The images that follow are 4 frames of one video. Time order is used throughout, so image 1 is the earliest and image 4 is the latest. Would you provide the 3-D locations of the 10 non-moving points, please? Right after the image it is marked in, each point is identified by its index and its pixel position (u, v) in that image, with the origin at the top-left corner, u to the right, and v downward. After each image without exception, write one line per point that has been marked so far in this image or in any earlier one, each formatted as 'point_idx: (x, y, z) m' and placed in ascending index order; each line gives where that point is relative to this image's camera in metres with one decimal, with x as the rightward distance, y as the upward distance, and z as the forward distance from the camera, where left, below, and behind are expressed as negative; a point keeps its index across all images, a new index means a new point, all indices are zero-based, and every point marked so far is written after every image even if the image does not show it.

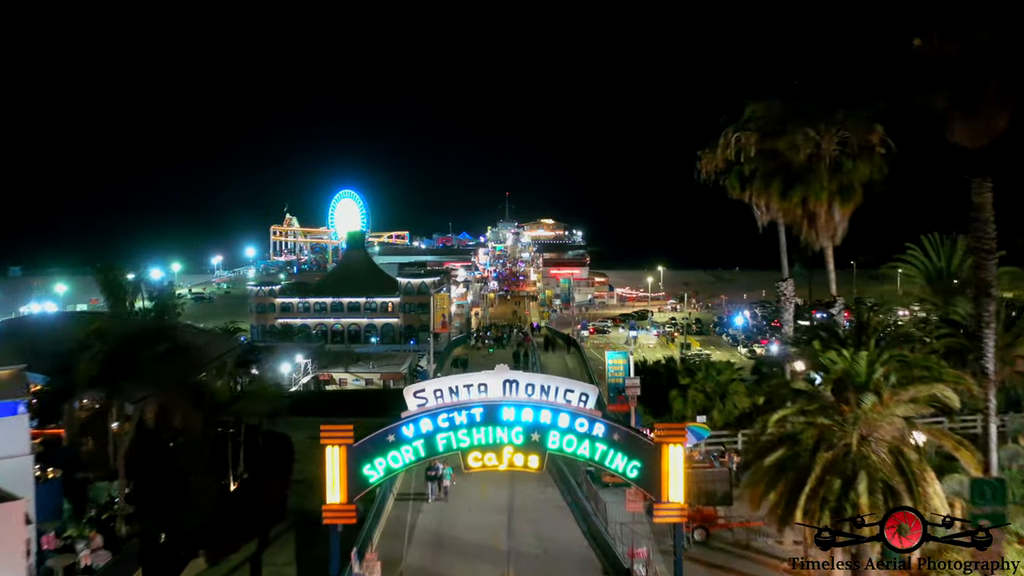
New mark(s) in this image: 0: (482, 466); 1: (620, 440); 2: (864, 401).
0: (-0.3, -1.8, +12.0) m
1: (+1.1, -1.5, +12.0) m
2: (+3.1, -1.0, +10.5) m
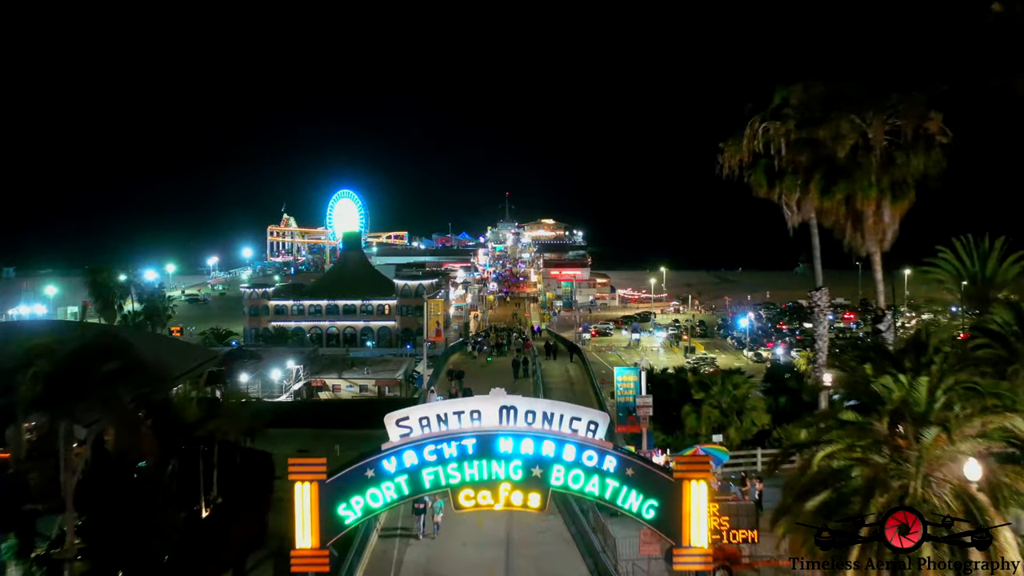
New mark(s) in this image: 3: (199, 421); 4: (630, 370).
0: (-0.3, -1.9, +10.4) m
1: (+1.1, -1.6, +10.4) m
2: (+3.1, -1.1, +8.9) m
3: (-4.3, -1.8, +16.6) m
4: (+1.9, -1.3, +19.0) m
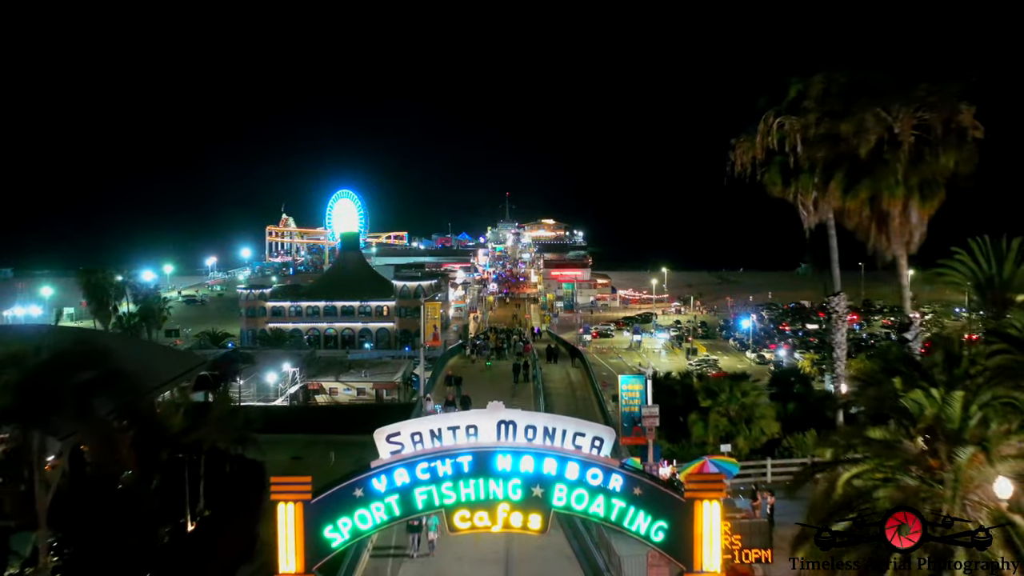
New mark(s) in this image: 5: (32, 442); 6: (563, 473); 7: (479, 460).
0: (-0.3, -1.9, +9.7) m
1: (+1.0, -1.7, +9.7) m
2: (+3.1, -1.1, +8.2) m
3: (-4.3, -1.9, +15.8) m
4: (+1.9, -1.4, +18.3) m
5: (-5.0, -1.6, +12.5) m
6: (+0.4, -1.5, +9.6) m
7: (-0.3, -1.4, +9.6) m
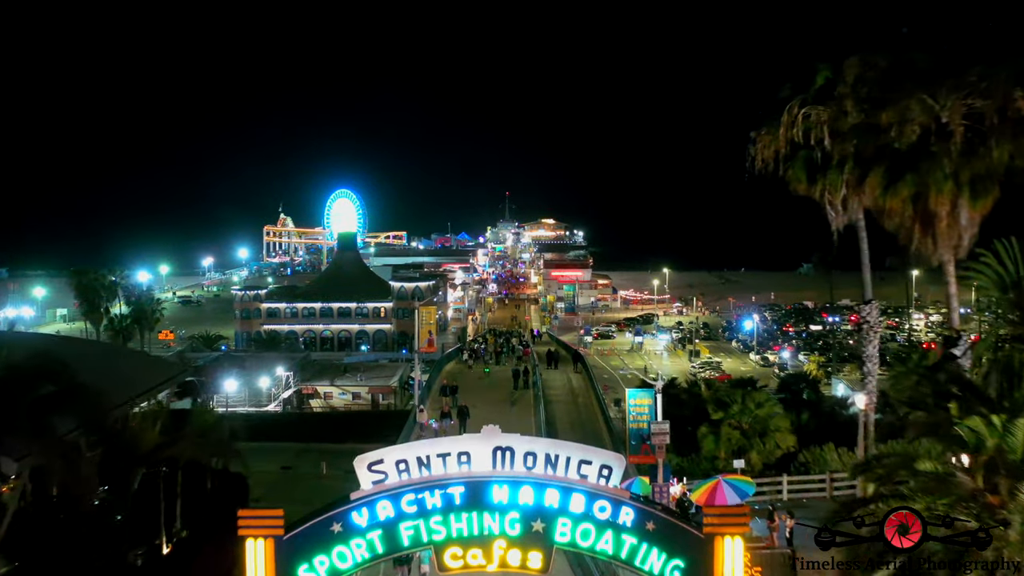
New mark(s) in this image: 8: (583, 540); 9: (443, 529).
0: (-0.4, -2.0, +8.6) m
1: (+1.0, -1.7, +8.6) m
2: (+3.0, -1.2, +7.1) m
3: (-4.3, -2.0, +14.8) m
4: (+1.9, -1.4, +17.2) m
5: (-5.0, -1.7, +11.4) m
6: (+0.4, -1.6, +8.5) m
7: (-0.3, -1.4, +8.6) m
8: (+0.5, -1.8, +8.6) m
9: (-0.5, -1.7, +8.6) m
